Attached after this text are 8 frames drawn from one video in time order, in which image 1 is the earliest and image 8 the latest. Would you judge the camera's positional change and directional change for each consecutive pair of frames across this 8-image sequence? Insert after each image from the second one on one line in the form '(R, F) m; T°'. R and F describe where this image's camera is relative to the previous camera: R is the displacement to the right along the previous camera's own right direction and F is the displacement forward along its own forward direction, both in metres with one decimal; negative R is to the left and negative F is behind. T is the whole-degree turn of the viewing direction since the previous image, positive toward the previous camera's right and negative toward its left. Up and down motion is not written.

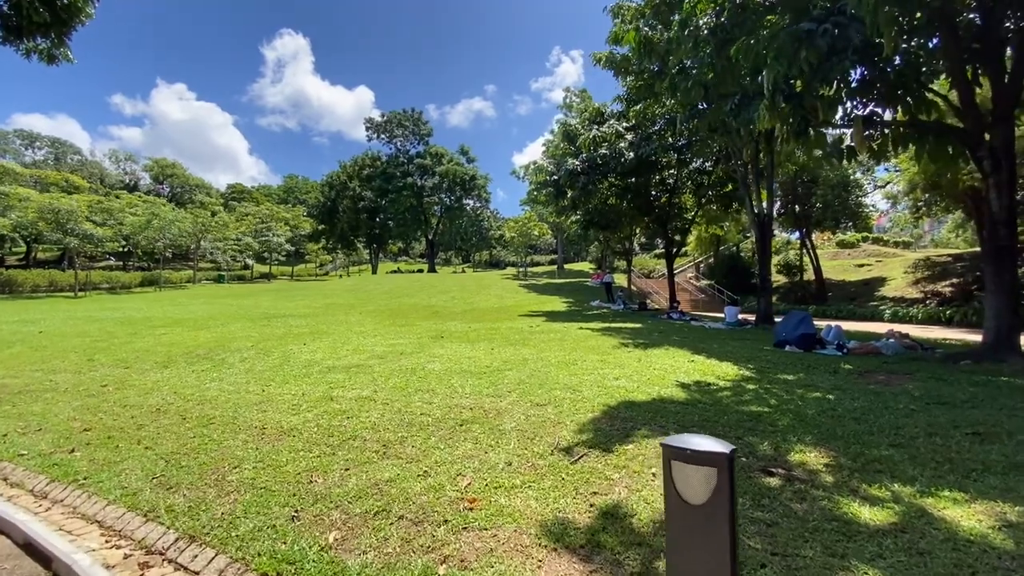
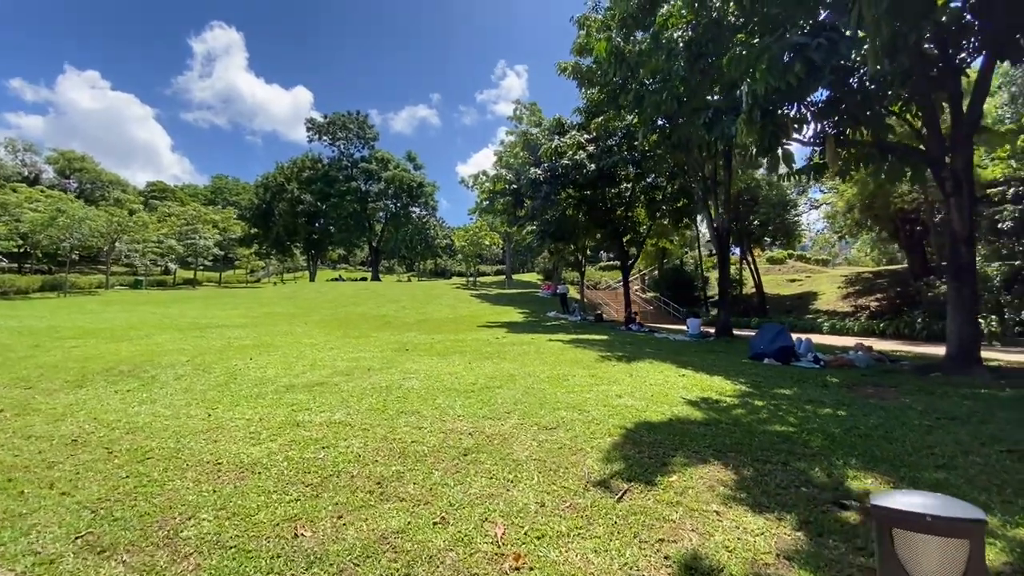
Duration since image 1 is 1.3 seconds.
(-0.7, +0.6) m; +7°
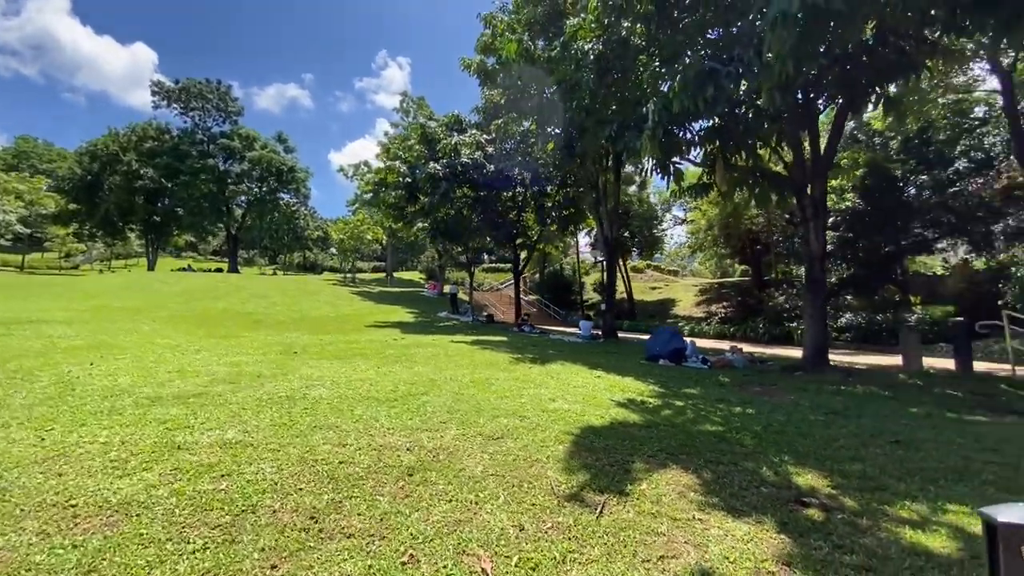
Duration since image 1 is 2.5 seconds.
(-0.7, +0.5) m; +15°
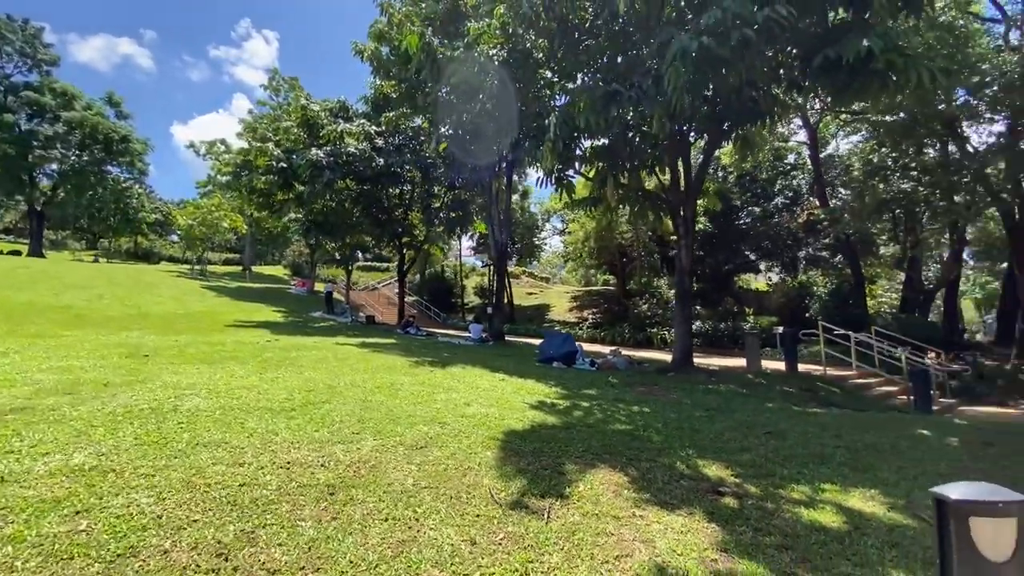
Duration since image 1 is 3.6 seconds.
(-0.5, +0.2) m; +15°
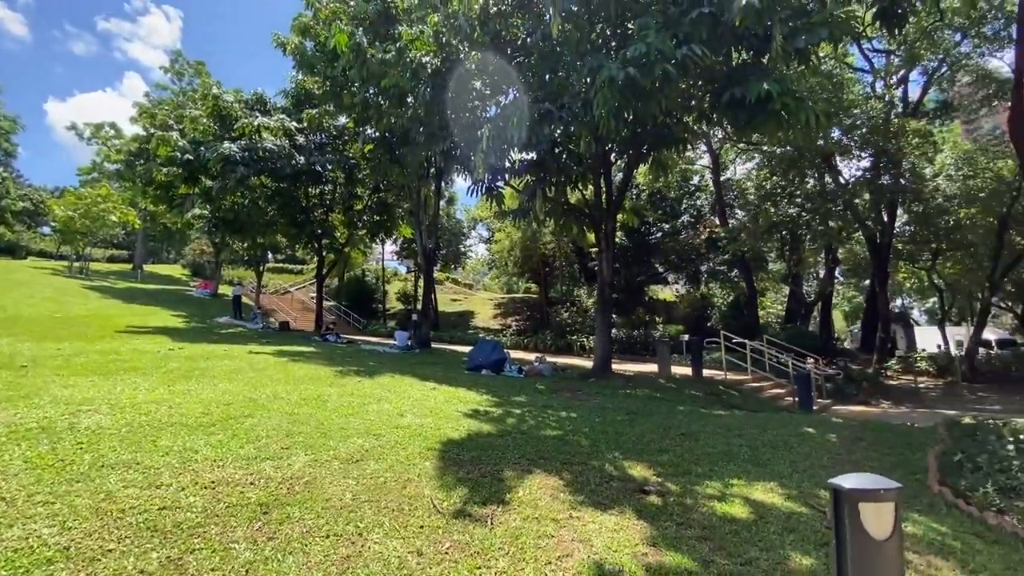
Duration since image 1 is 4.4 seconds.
(-0.2, -0.1) m; +9°
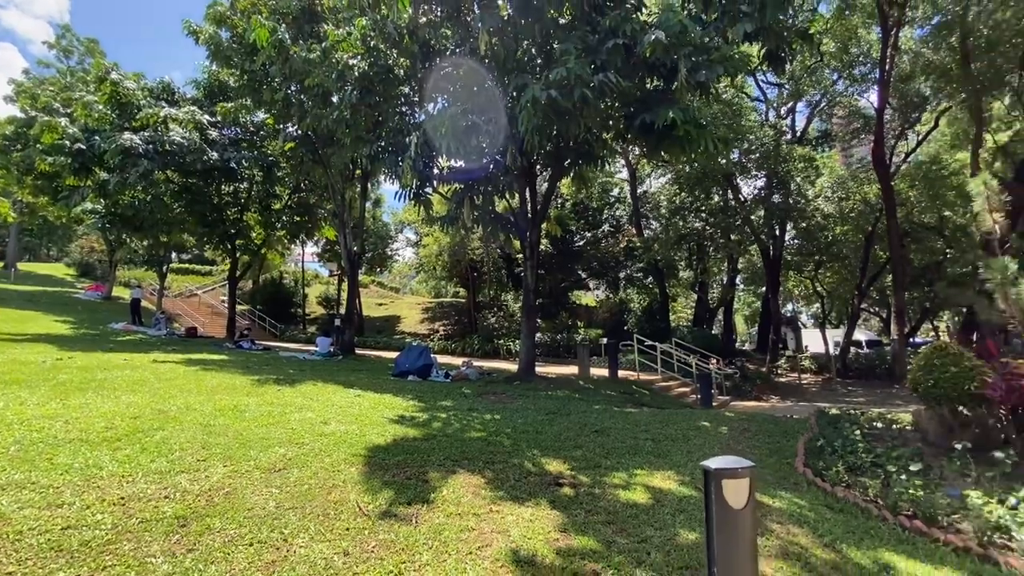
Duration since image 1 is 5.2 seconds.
(0.0, -0.3) m; +9°
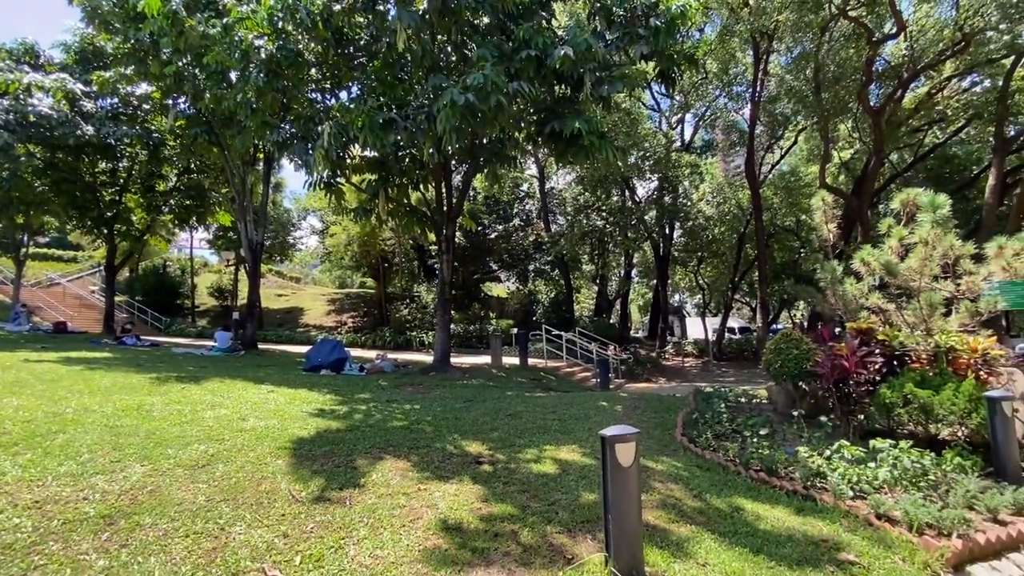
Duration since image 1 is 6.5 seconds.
(-0.1, -0.4) m; +11°
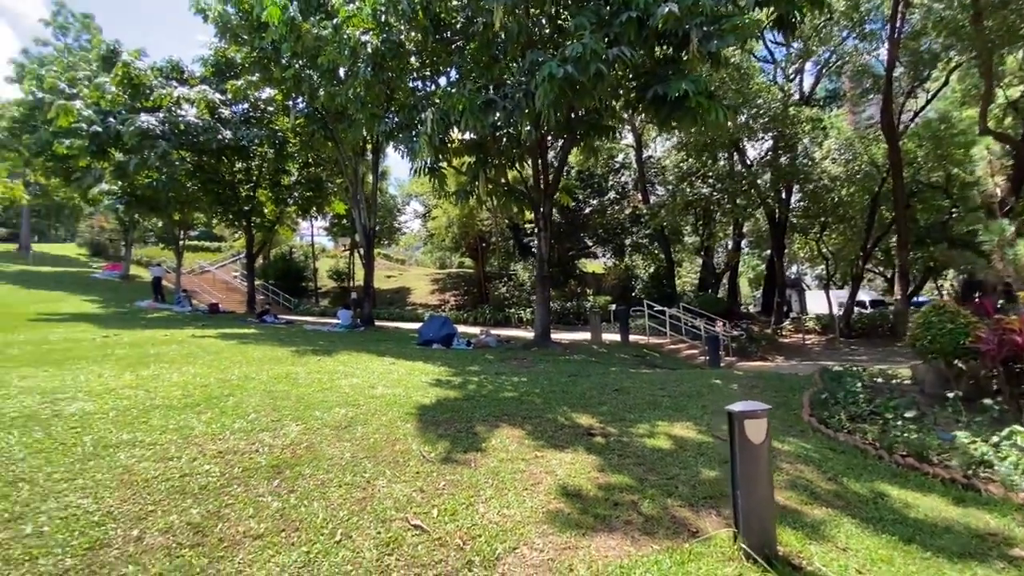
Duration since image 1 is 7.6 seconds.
(-0.2, -0.1) m; -11°
